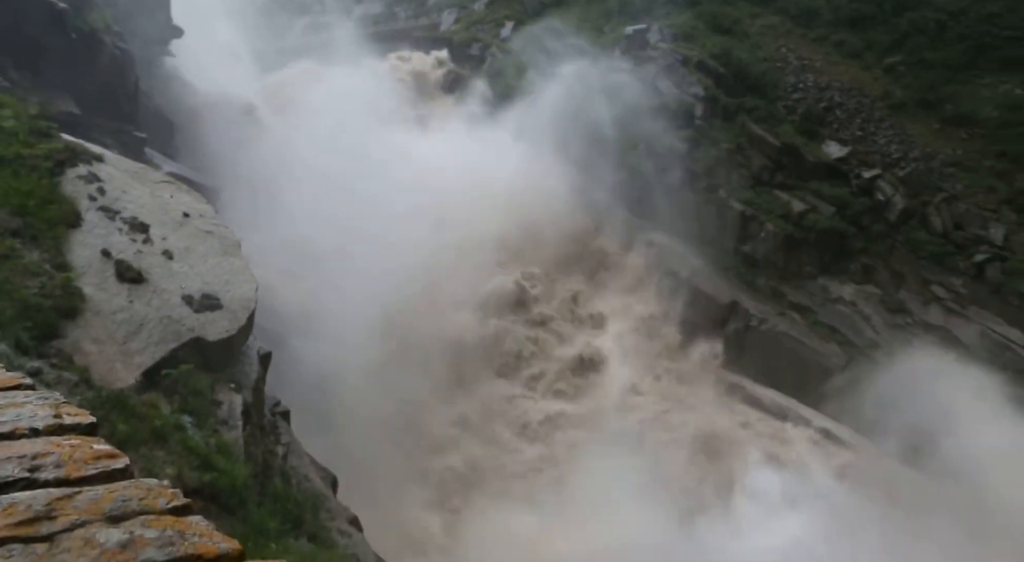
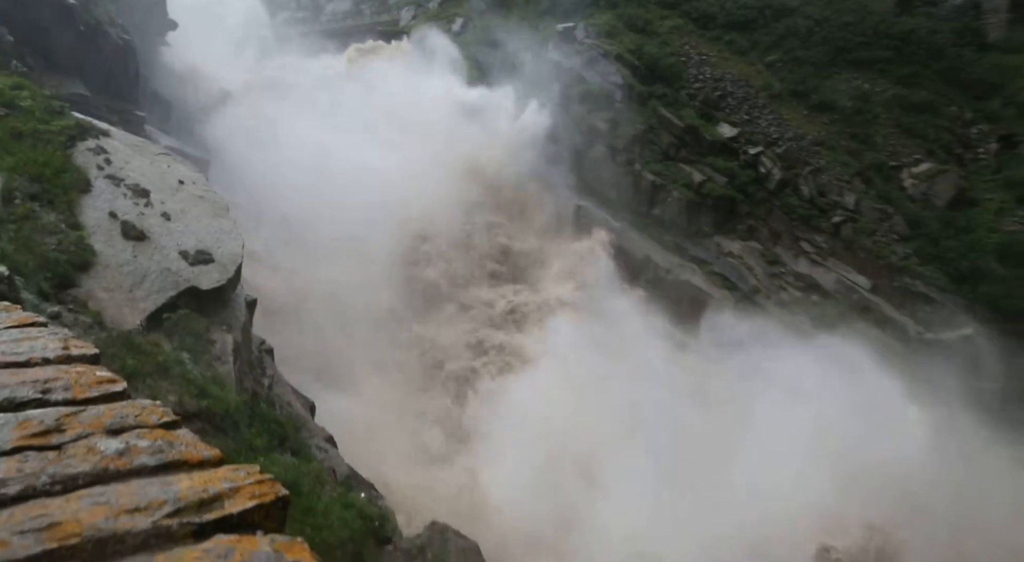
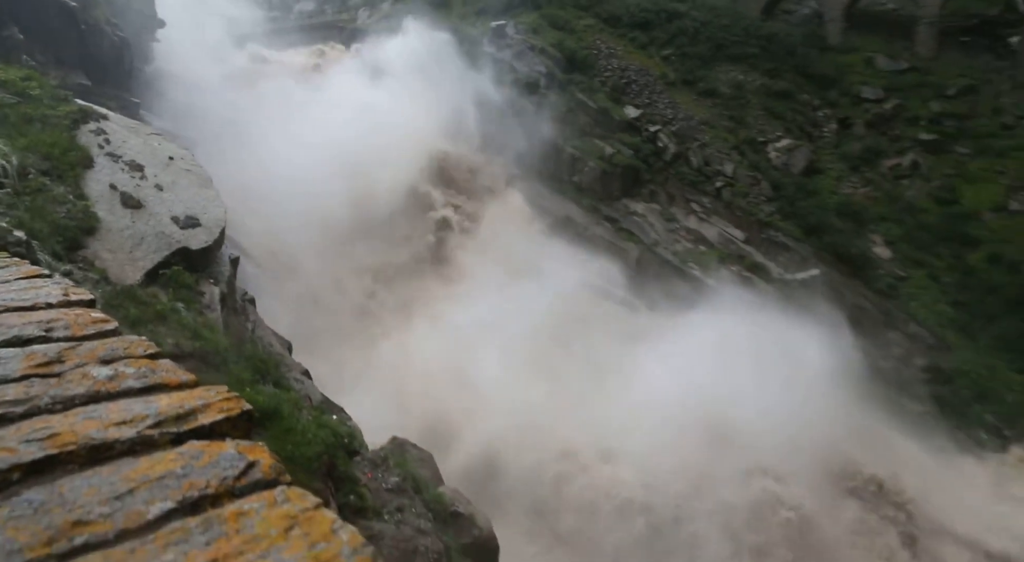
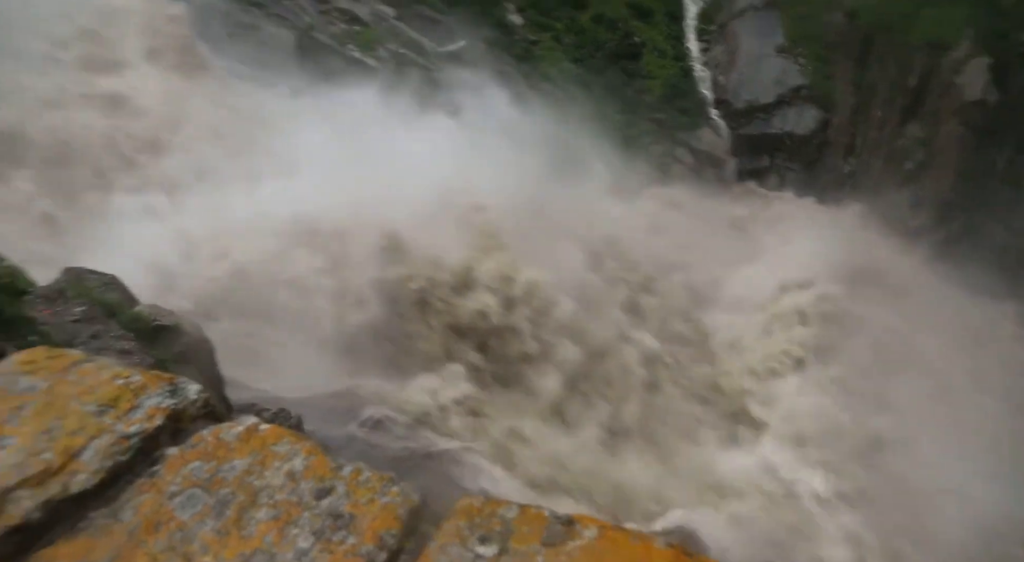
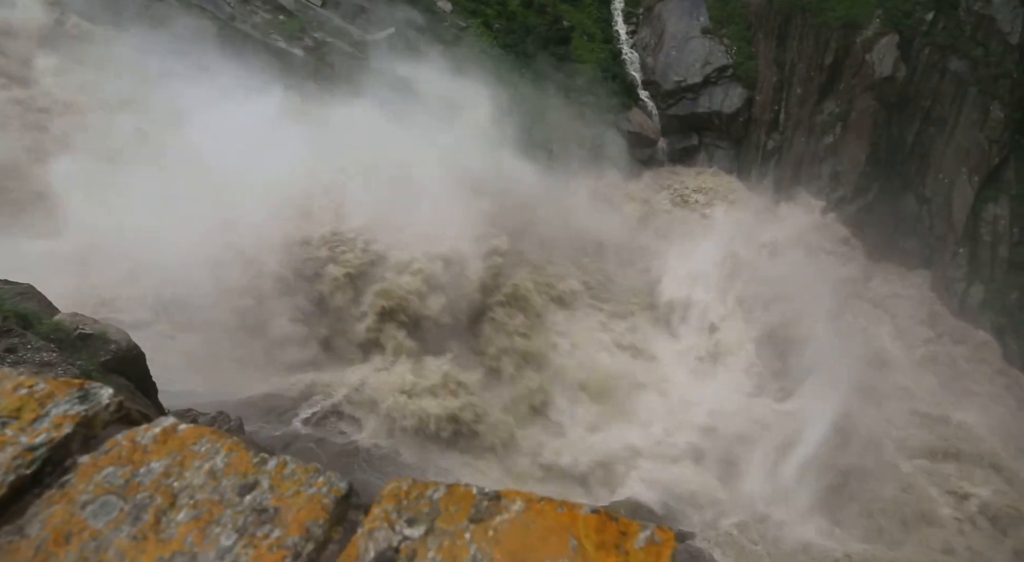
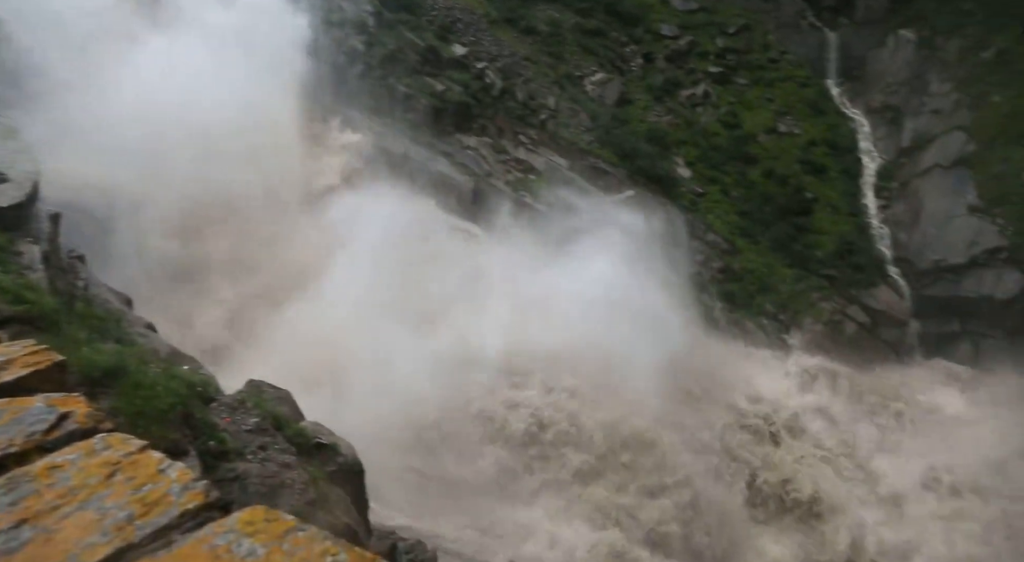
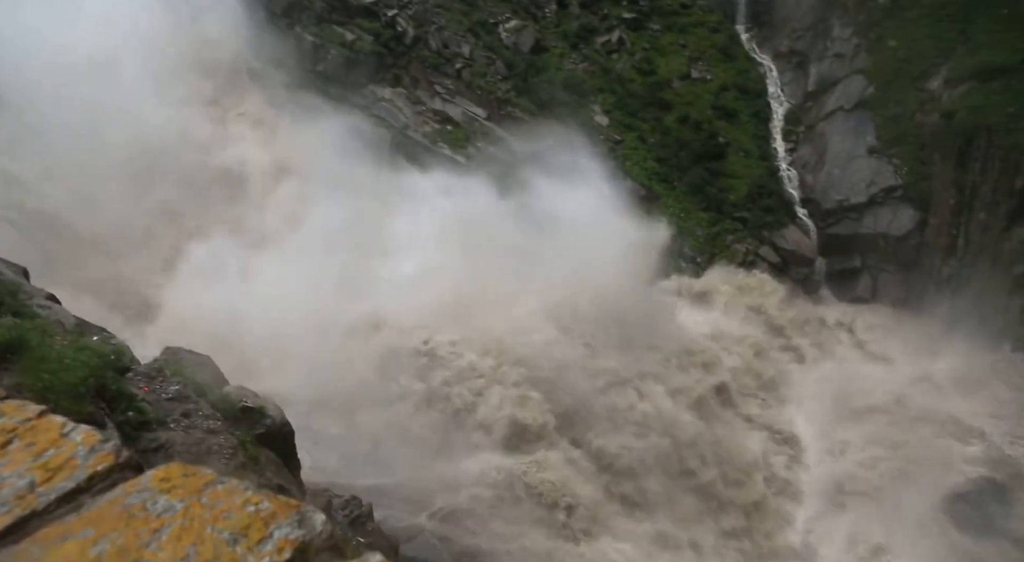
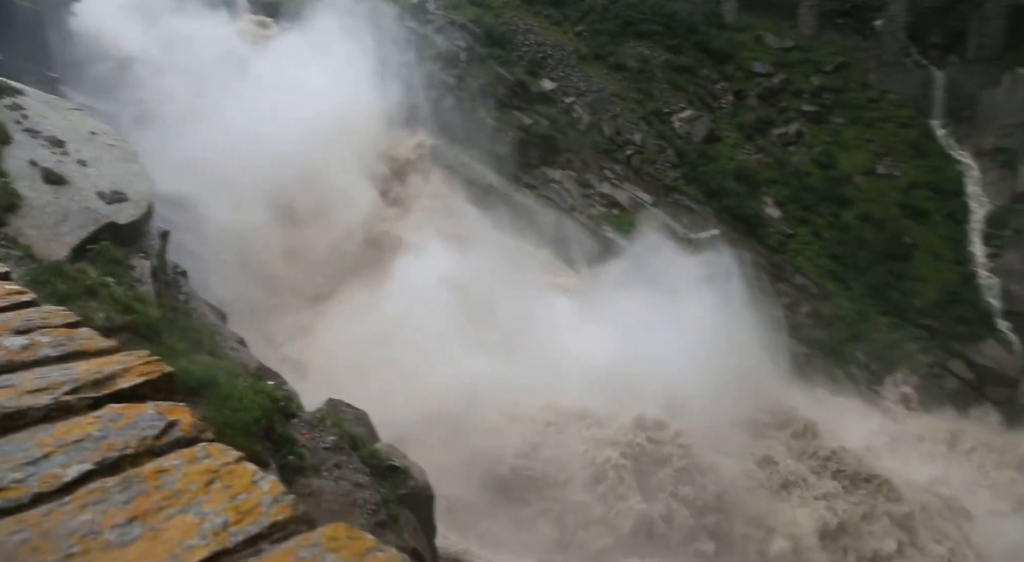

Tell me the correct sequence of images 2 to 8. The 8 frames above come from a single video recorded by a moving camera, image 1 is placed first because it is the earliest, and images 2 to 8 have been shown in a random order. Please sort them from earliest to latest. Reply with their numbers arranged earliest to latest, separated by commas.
2, 3, 8, 6, 7, 5, 4
